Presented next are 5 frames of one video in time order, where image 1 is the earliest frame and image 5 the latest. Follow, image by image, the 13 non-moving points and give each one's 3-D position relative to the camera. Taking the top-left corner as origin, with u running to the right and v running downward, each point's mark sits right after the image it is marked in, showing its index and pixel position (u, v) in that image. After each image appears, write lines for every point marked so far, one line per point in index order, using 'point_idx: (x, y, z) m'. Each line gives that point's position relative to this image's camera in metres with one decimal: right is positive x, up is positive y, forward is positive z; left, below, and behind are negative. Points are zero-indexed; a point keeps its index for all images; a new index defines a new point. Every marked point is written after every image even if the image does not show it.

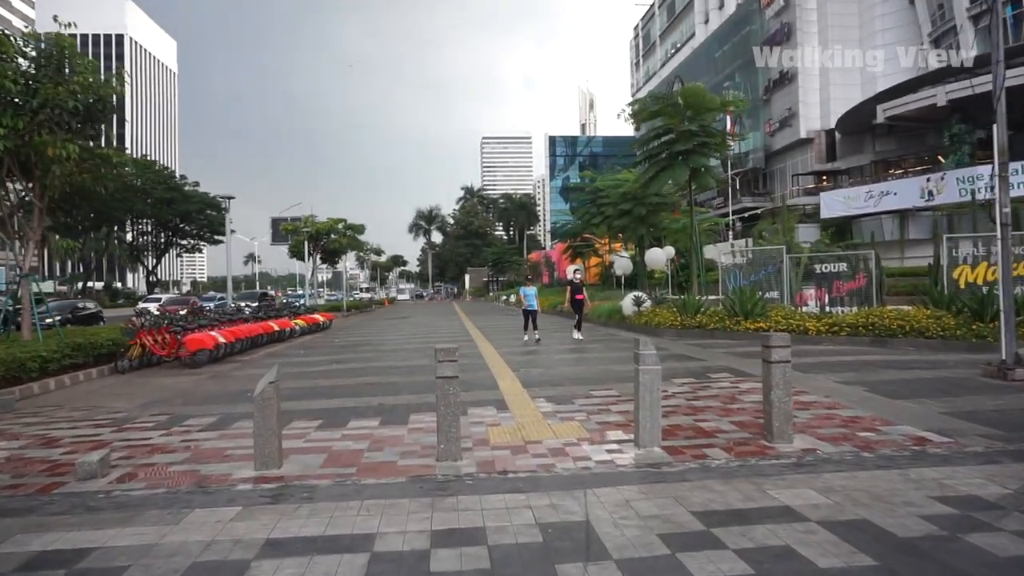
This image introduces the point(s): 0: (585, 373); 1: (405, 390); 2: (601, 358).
0: (+1.2, -1.4, +11.4) m
1: (-1.6, -1.5, +10.4) m
2: (+1.7, -1.3, +13.3) m
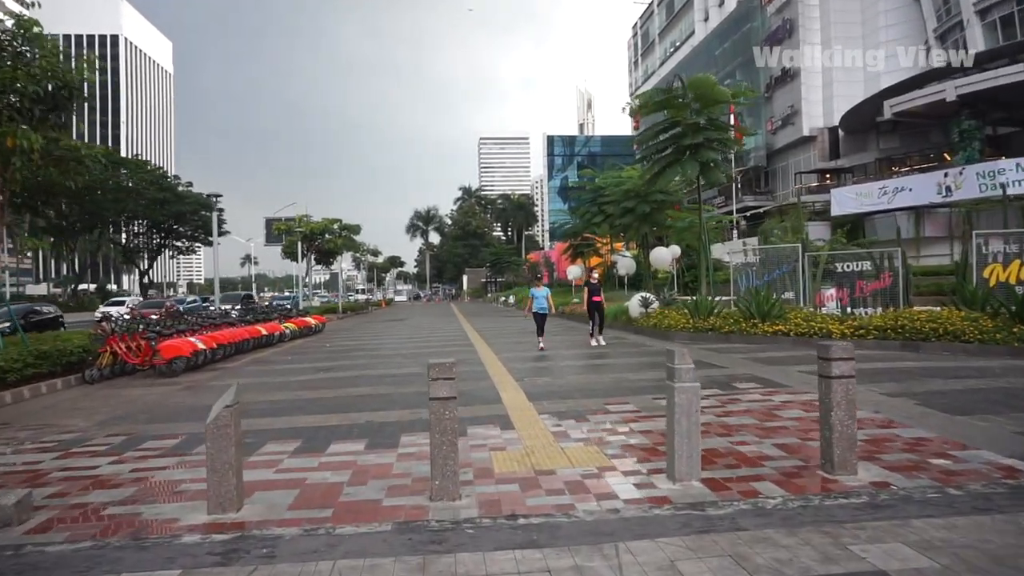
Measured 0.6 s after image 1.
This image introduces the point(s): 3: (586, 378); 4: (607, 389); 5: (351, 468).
0: (+1.2, -1.4, +10.3) m
1: (-1.5, -1.5, +9.4) m
2: (+1.7, -1.4, +12.2) m
3: (+1.1, -1.4, +10.9) m
4: (+1.3, -1.4, +9.7) m
5: (-1.4, -1.6, +6.1) m
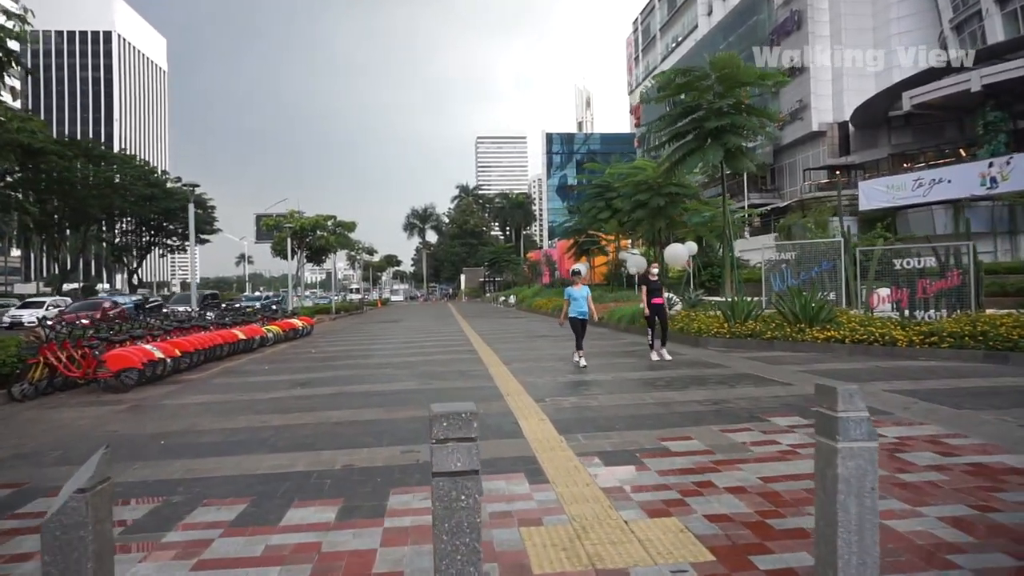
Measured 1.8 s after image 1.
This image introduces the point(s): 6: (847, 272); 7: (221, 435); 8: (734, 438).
0: (+1.5, -1.4, +8.2) m
1: (-1.3, -1.5, +7.2) m
2: (+1.9, -1.4, +10.1) m
3: (+1.4, -1.4, +8.8) m
4: (+1.5, -1.4, +7.6) m
5: (-1.1, -1.5, +4.0) m
6: (+8.3, +0.4, +17.6) m
7: (-3.1, -1.6, +7.6) m
8: (+2.1, -1.4, +6.7) m
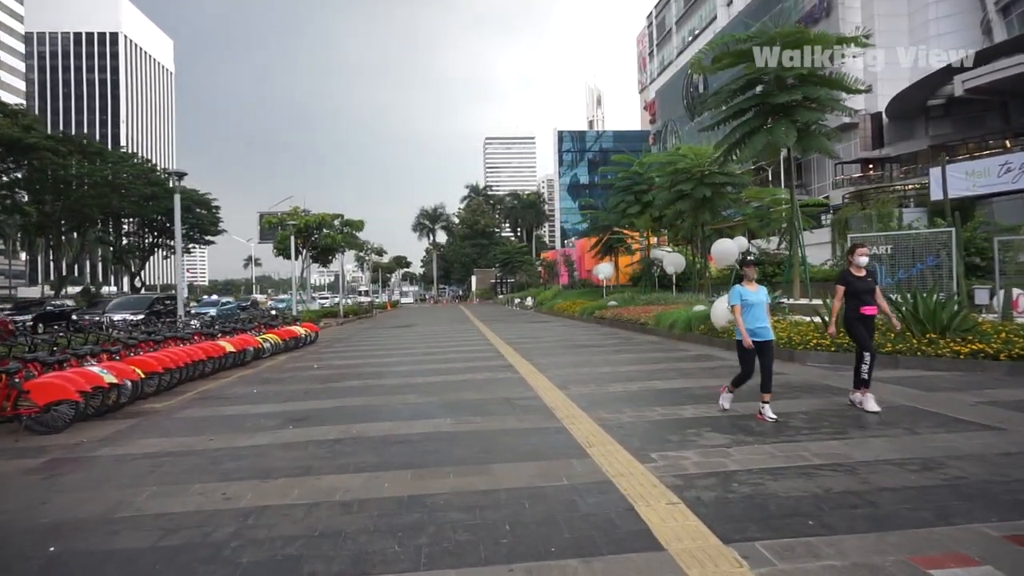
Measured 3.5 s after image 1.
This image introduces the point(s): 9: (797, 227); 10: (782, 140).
0: (+2.2, -1.4, +5.2) m
1: (-0.5, -1.5, +4.3) m
2: (+2.7, -1.4, +7.2) m
3: (+2.1, -1.4, +5.8) m
4: (+2.3, -1.4, +4.7) m
5: (-0.4, -1.6, +1.1) m
6: (+9.1, +0.4, +14.5) m
7: (-2.4, -1.6, +4.7) m
8: (+2.8, -1.4, +3.7) m
9: (+7.7, +1.7, +19.3) m
10: (+6.8, +3.8, +18.2) m
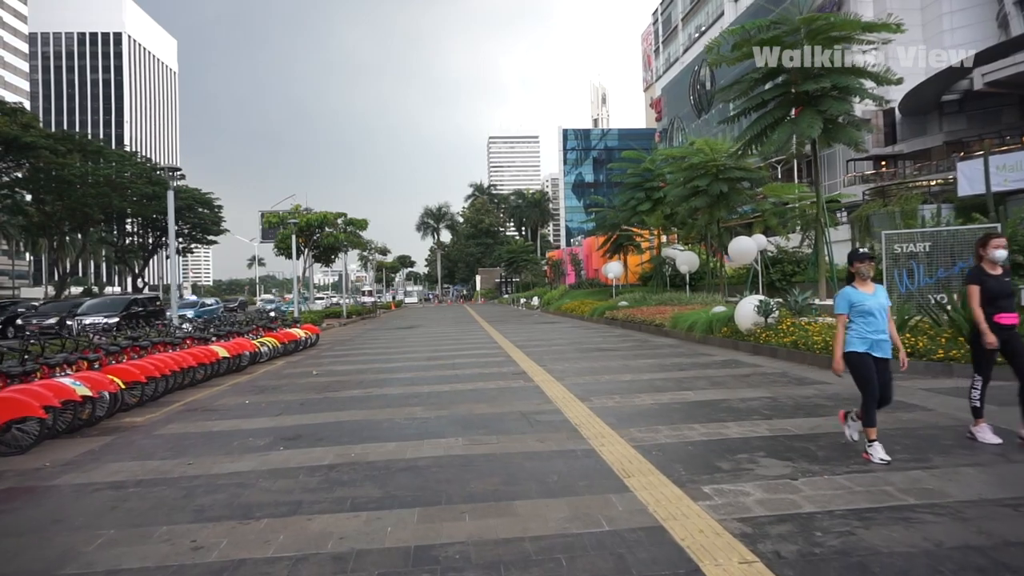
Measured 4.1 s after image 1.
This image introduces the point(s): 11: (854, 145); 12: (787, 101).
0: (+2.4, -1.4, +4.2) m
1: (-0.4, -1.6, +3.3) m
2: (+2.9, -1.4, +6.2) m
3: (+2.3, -1.4, +4.9) m
4: (+2.5, -1.4, +3.7) m
5: (-0.3, -1.6, +0.1) m
6: (+9.3, +0.4, +13.5) m
7: (-2.2, -1.6, +3.8) m
8: (+3.0, -1.4, +2.7) m
9: (+7.9, +1.7, +18.3) m
10: (+7.1, +3.8, +17.2) m
11: (+8.4, +3.6, +17.7) m
12: (+6.9, +4.7, +17.9) m
